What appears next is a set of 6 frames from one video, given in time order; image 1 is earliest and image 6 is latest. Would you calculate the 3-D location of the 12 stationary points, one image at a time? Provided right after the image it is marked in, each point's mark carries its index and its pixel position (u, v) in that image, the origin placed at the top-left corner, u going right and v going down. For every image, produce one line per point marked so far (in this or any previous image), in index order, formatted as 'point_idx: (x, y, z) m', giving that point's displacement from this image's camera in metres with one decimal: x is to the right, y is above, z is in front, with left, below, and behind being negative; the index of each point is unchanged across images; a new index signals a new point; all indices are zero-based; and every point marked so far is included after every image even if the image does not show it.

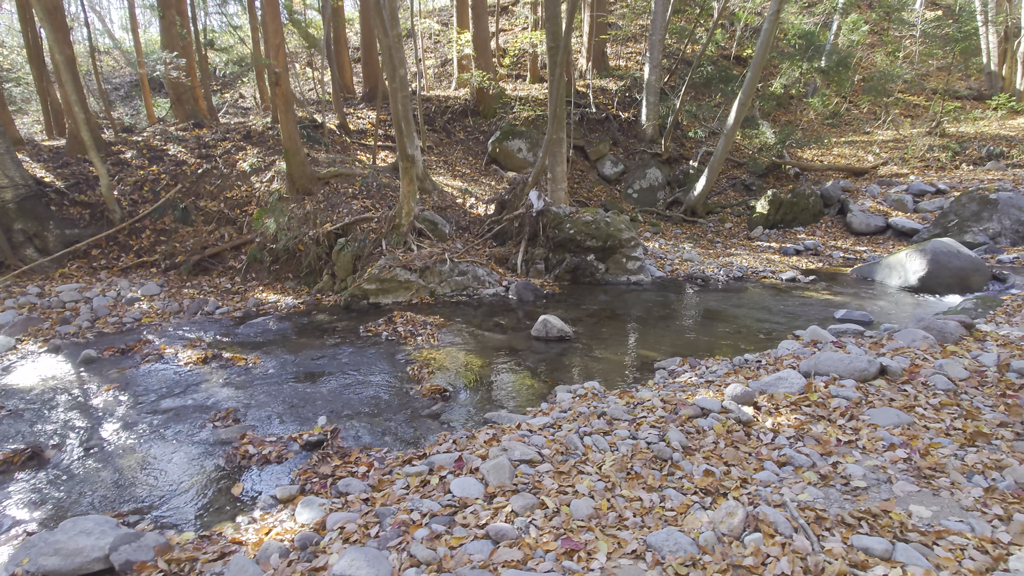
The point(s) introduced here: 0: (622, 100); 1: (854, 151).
0: (+3.5, +6.1, +18.0) m
1: (+11.7, +4.7, +19.1) m
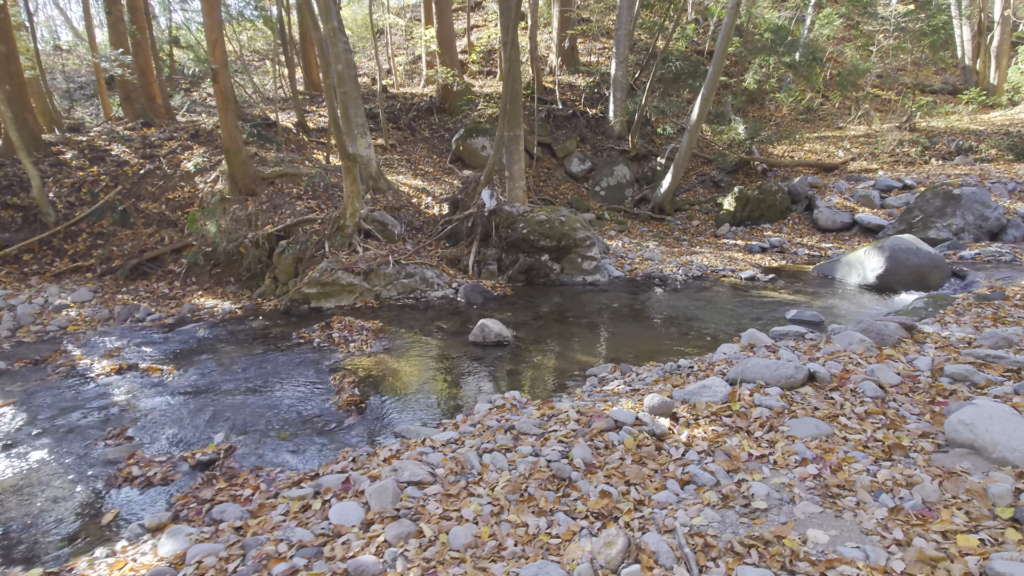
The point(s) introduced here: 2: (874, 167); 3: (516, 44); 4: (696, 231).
0: (+2.4, +6.1, +17.7) m
1: (+10.7, +4.9, +18.9) m
2: (+10.8, +3.6, +16.6) m
3: (+0.1, +4.9, +11.2) m
4: (+5.0, +1.5, +15.0) m
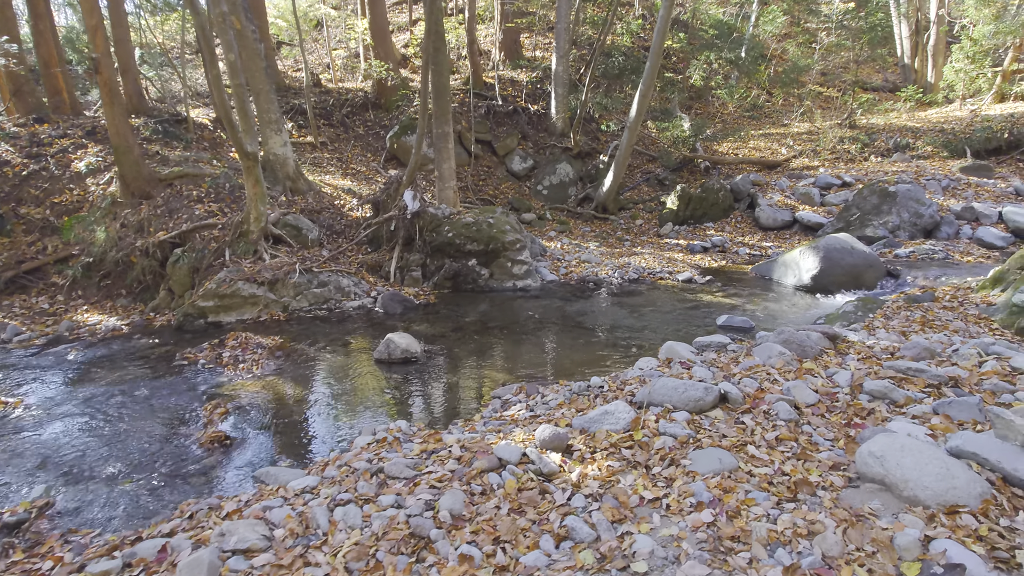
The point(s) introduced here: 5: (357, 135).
0: (+0.6, +6.1, +17.2) m
1: (+8.8, +5.0, +18.9) m
2: (+9.1, +3.7, +16.6) m
3: (-1.4, +4.8, +10.5) m
4: (+3.3, +1.5, +14.6) m
5: (-4.4, +4.4, +15.9) m
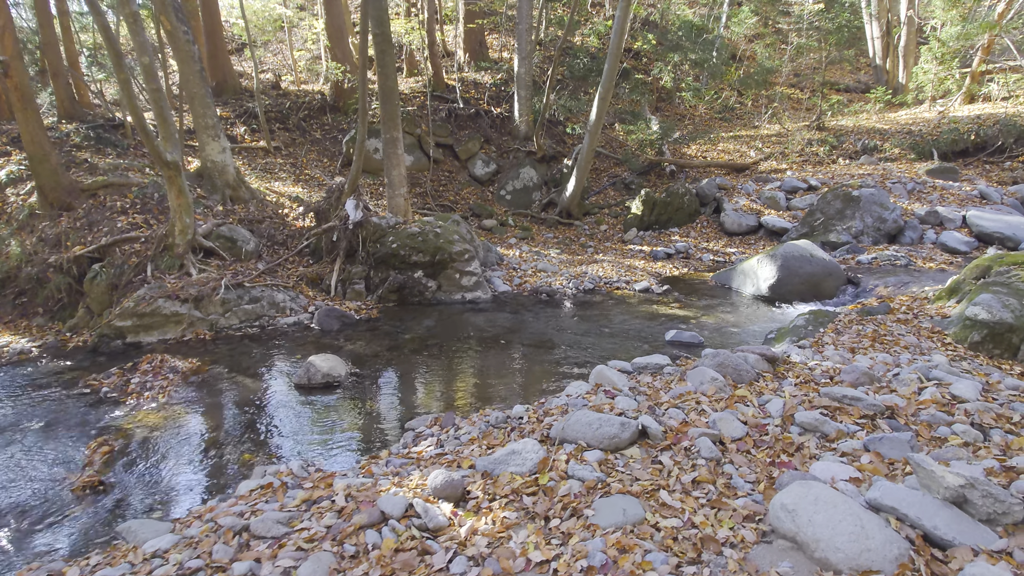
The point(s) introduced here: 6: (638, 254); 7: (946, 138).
0: (-0.5, +5.9, +16.8) m
1: (+7.6, +4.8, +18.7) m
2: (+8.0, +3.6, +16.4) m
3: (-2.3, +4.6, +10.1) m
4: (+2.3, +1.3, +14.3) m
5: (-5.5, +4.1, +15.4) m
6: (+3.0, +0.8, +13.0) m
7: (+12.7, +4.4, +16.3) m
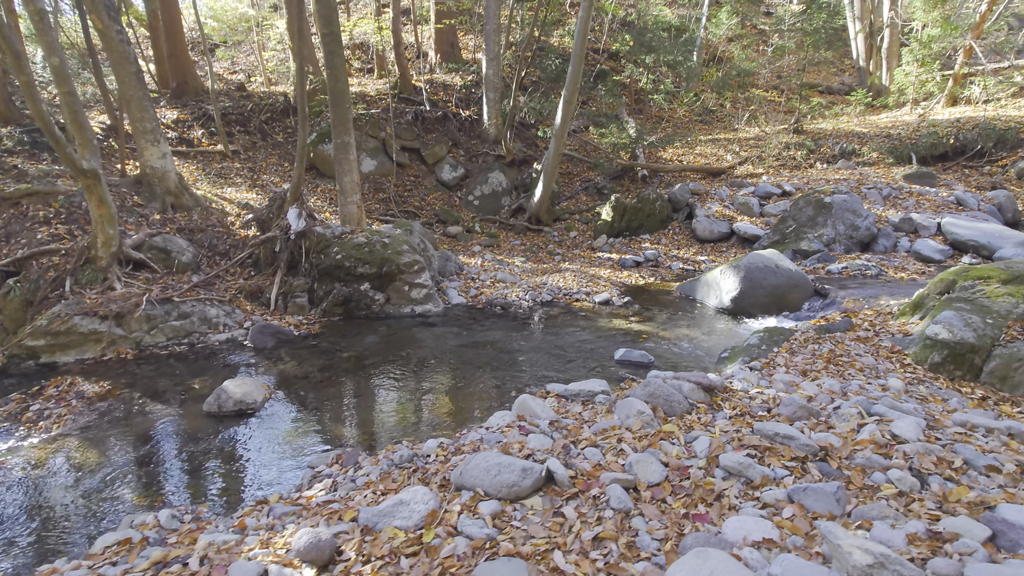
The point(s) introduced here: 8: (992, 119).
0: (-1.4, +5.7, +16.4) m
1: (+6.7, +4.6, +18.3) m
2: (+7.1, +3.4, +16.0) m
3: (-3.1, +4.4, +9.6) m
4: (+1.5, +1.1, +13.9) m
5: (-6.3, +3.9, +14.9) m
6: (+2.1, +0.6, +12.6) m
7: (+11.9, +4.2, +16.0) m
8: (+14.1, +5.0, +16.3) m
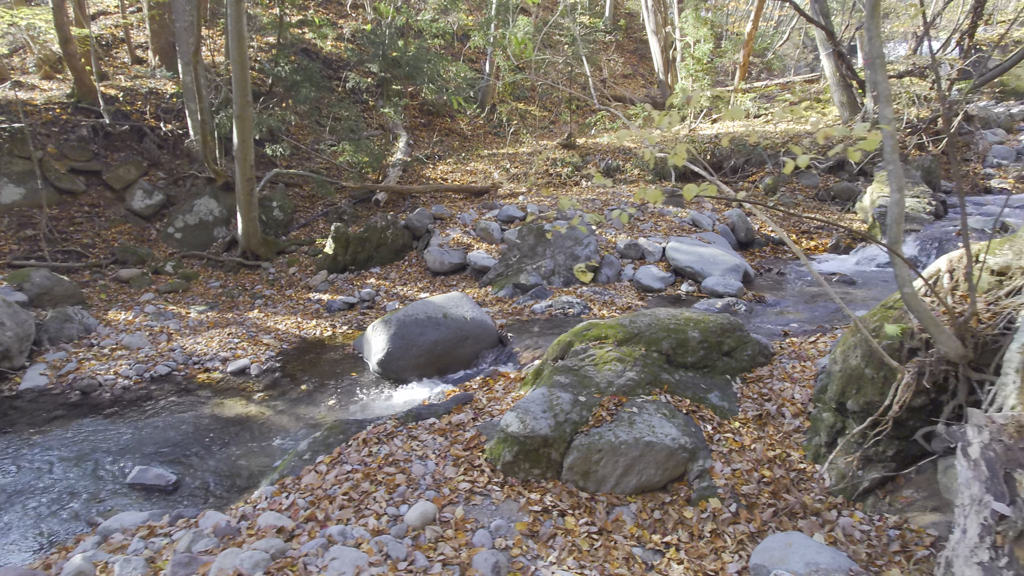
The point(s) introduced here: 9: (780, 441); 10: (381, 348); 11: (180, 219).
0: (-8.4, +4.5, +13.7) m
1: (-0.7, +3.8, +17.2) m
2: (+0.2, +2.6, +15.0) m
3: (-8.7, +3.2, +6.8) m
4: (-4.8, +0.1, +11.8) m
5: (-12.8, +2.5, +11.4) m
6: (-3.9, -0.4, +10.7) m
7: (+4.8, +3.7, +15.8) m
8: (+6.9, +4.6, +16.6) m
9: (+2.6, -1.5, +5.4) m
10: (-1.7, -0.8, +7.8) m
11: (-7.4, +1.5, +12.4) m
